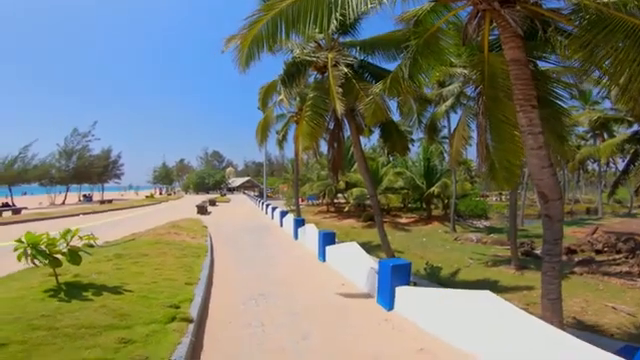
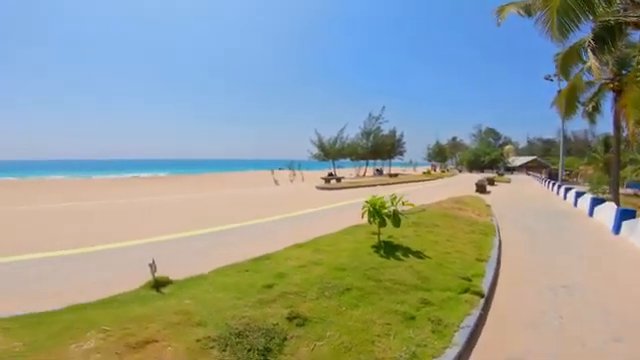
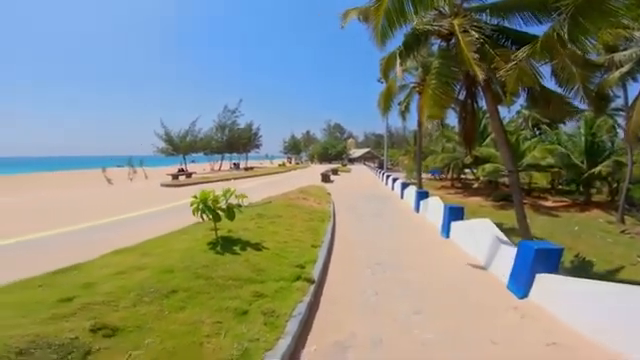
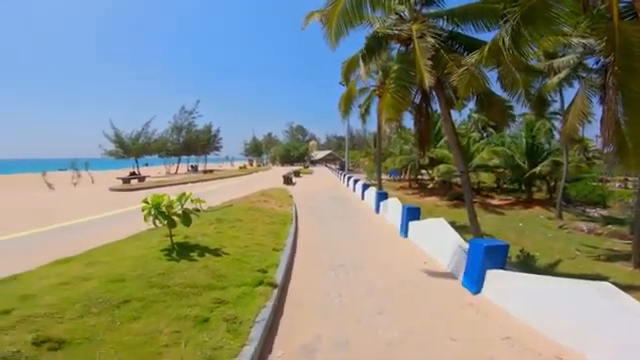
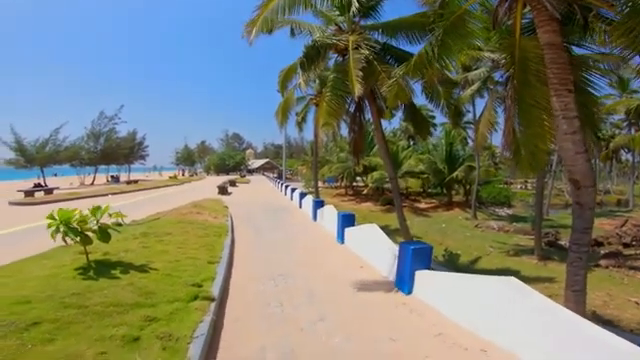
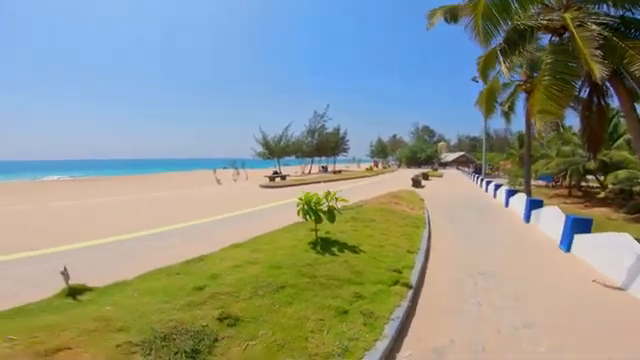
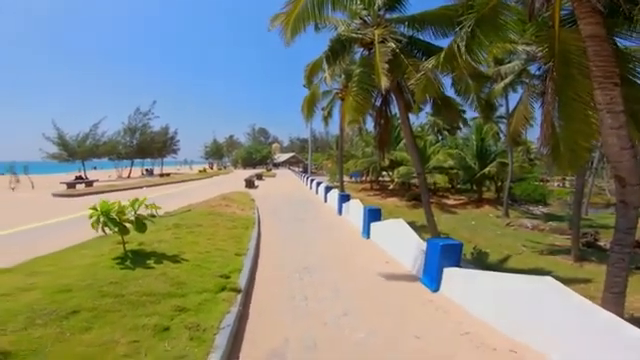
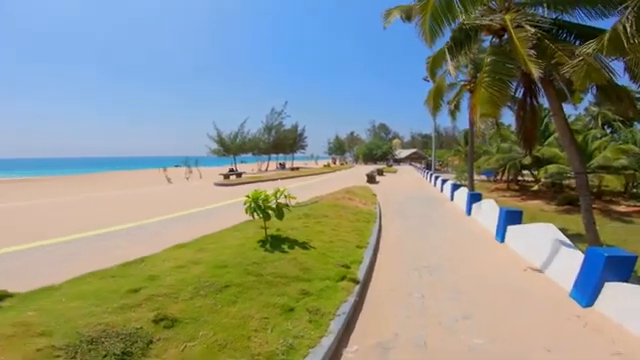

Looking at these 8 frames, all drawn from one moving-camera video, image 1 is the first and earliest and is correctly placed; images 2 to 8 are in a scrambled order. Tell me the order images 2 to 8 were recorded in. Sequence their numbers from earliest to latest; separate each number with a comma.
5, 7, 4, 3, 8, 6, 2
